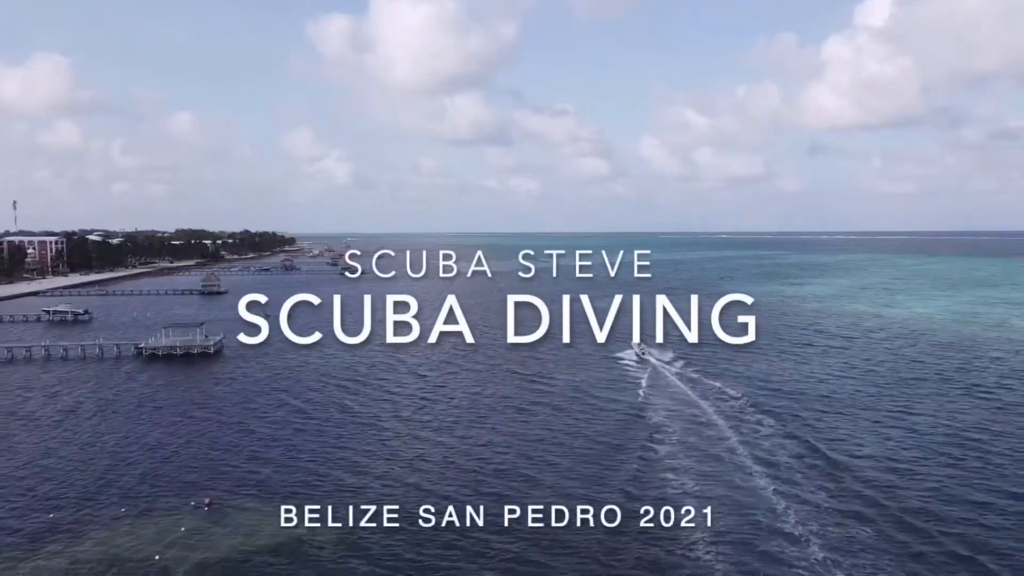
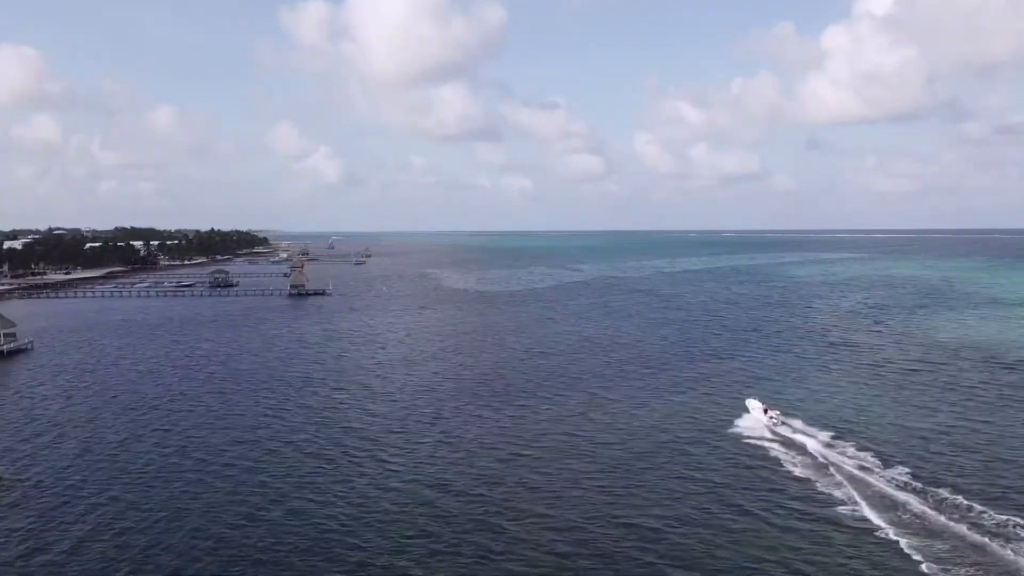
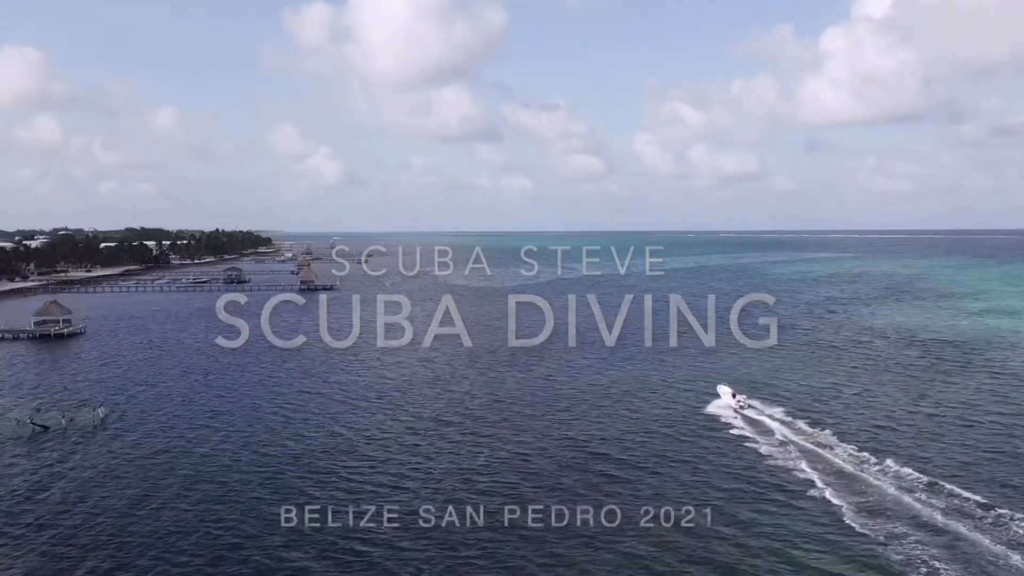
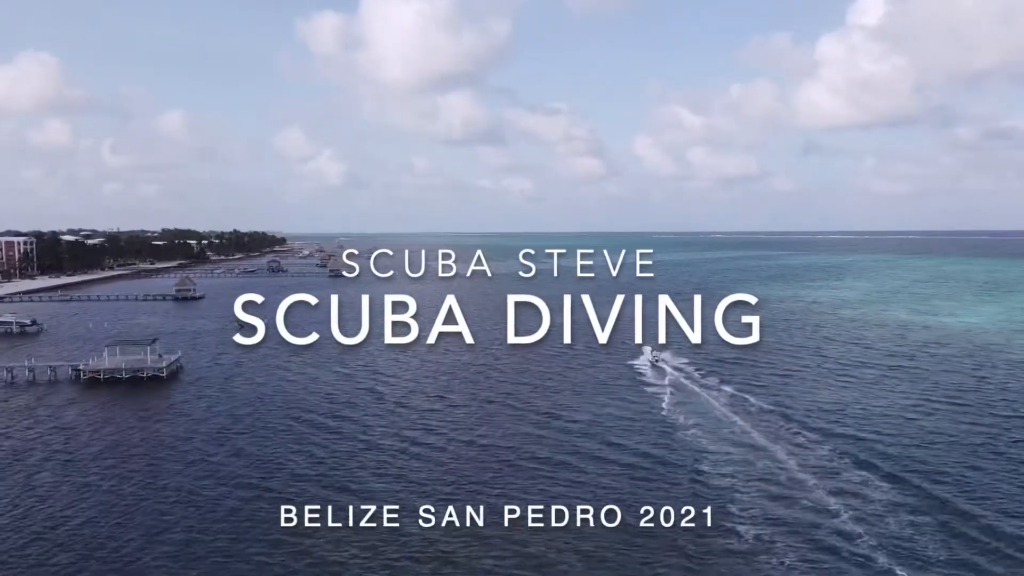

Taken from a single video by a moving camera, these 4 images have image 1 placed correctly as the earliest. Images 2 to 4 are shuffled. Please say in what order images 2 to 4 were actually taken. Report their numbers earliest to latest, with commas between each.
4, 3, 2
